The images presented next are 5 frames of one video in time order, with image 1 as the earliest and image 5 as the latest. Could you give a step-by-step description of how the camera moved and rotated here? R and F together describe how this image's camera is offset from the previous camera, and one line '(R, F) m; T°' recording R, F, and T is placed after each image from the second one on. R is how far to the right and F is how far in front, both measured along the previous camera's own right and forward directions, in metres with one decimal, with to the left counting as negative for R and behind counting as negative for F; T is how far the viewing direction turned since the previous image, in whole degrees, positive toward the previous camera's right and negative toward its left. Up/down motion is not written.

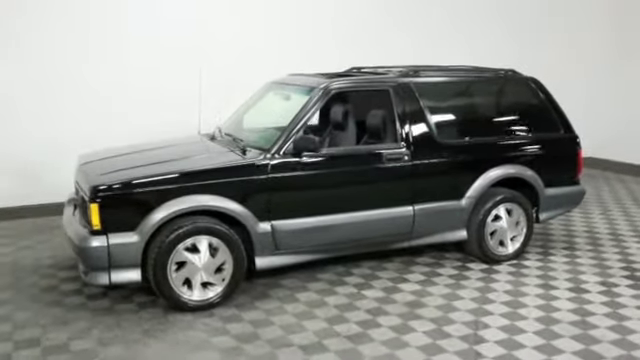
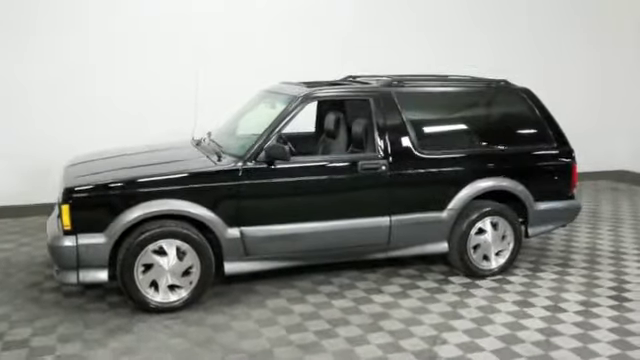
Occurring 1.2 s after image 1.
(+0.6, 0.0) m; -5°
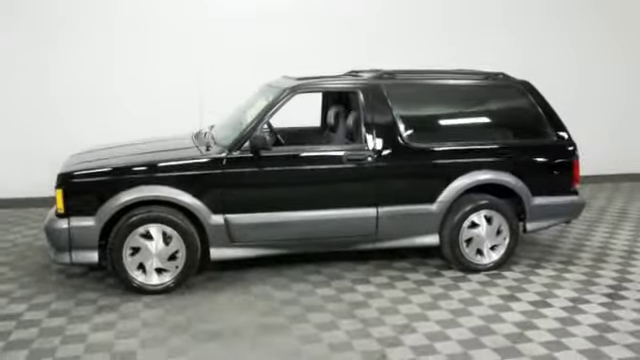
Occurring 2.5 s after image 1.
(+0.6, -0.1) m; -6°
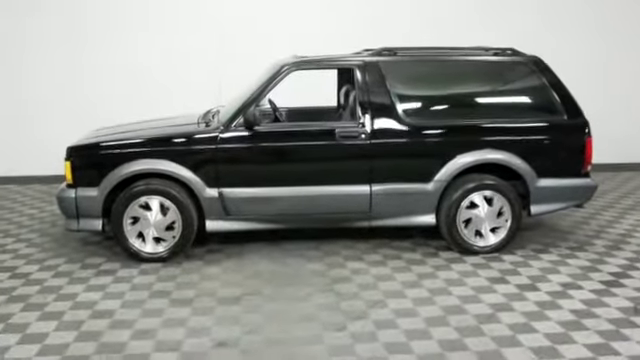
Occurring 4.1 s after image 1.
(+0.7, 0.0) m; -8°
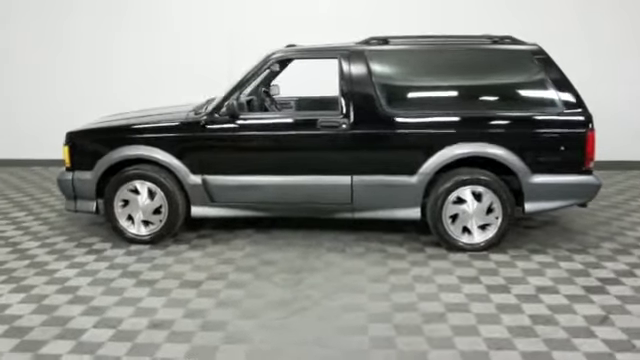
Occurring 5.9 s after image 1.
(+0.9, +0.1) m; -9°
